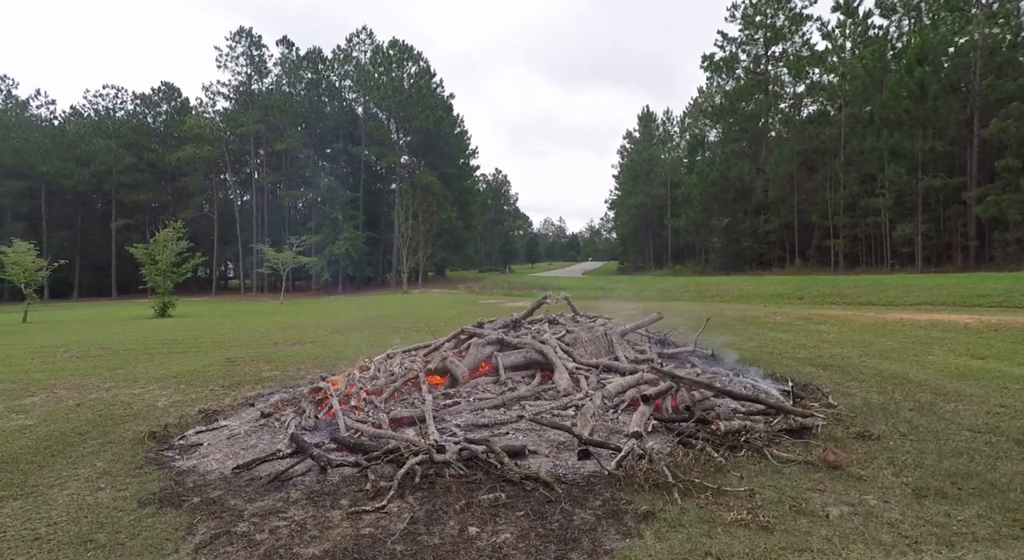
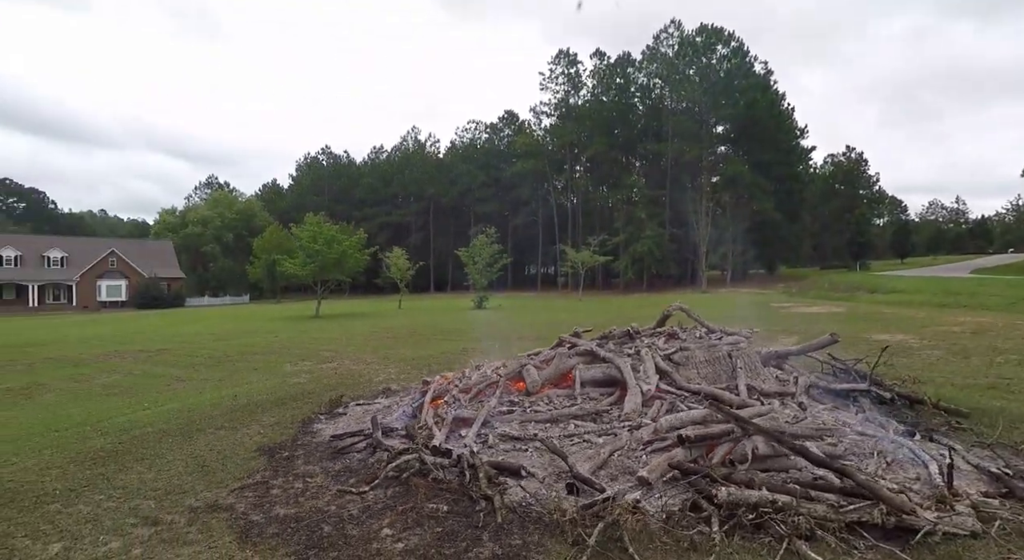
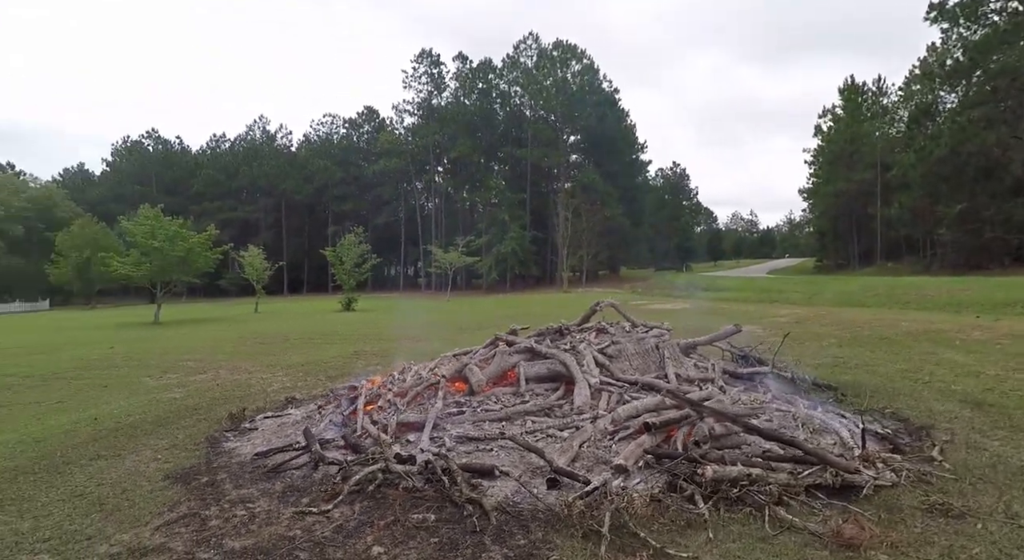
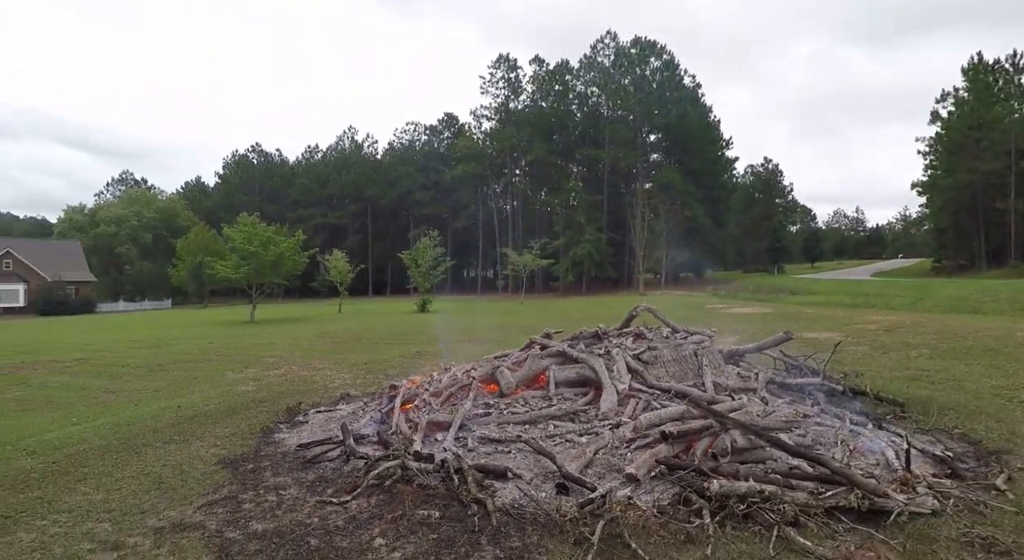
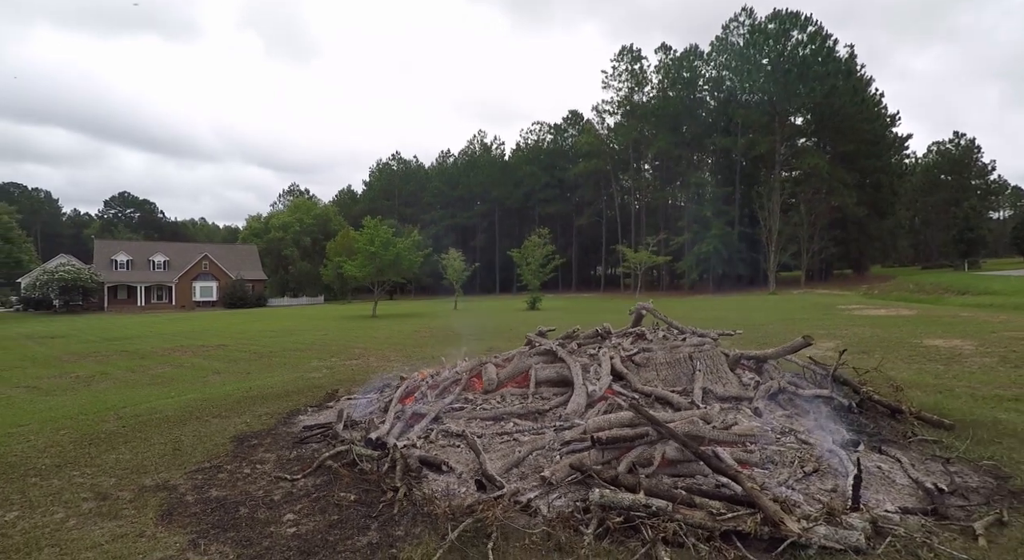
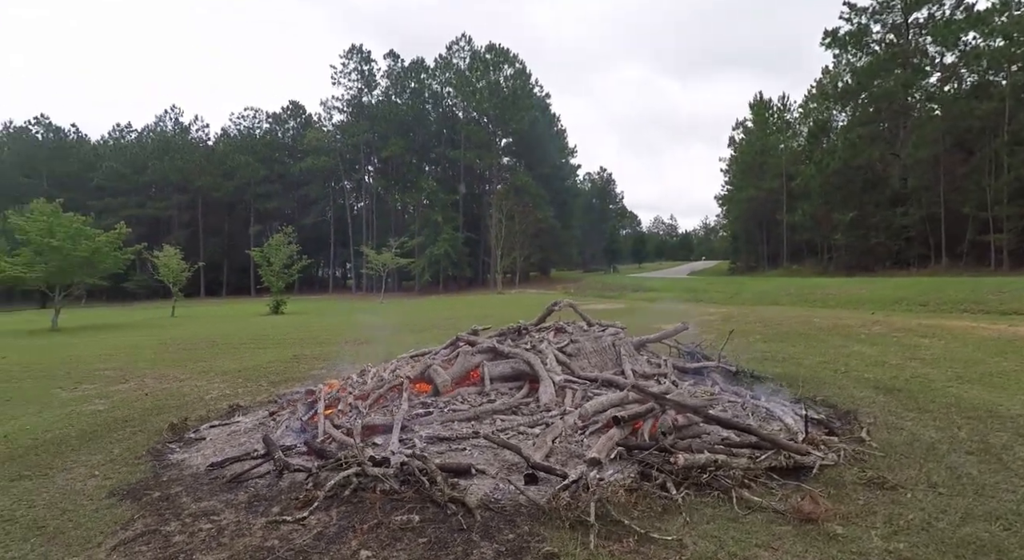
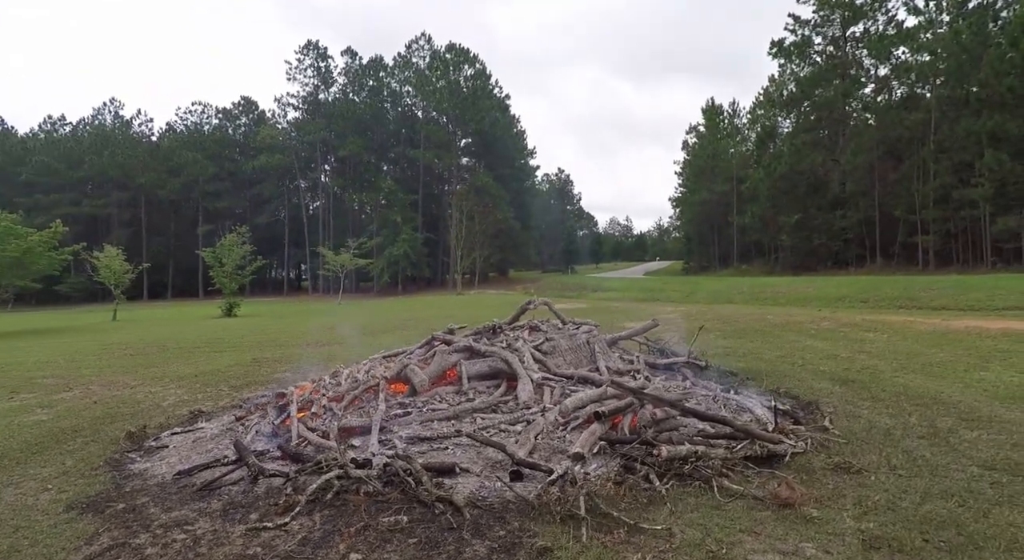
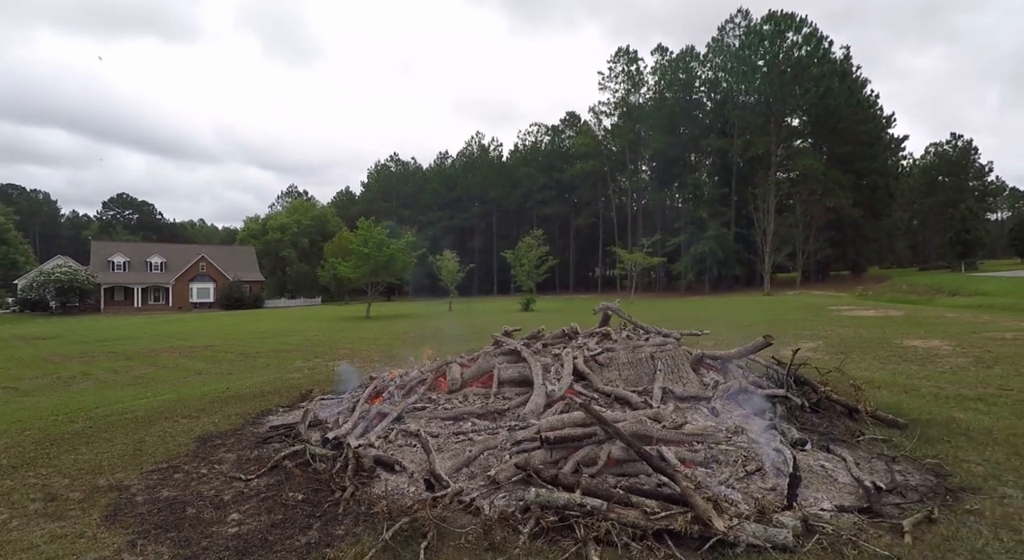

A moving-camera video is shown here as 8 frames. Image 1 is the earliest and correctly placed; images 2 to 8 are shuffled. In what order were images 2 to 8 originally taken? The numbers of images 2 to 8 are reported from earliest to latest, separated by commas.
7, 6, 3, 4, 2, 5, 8
